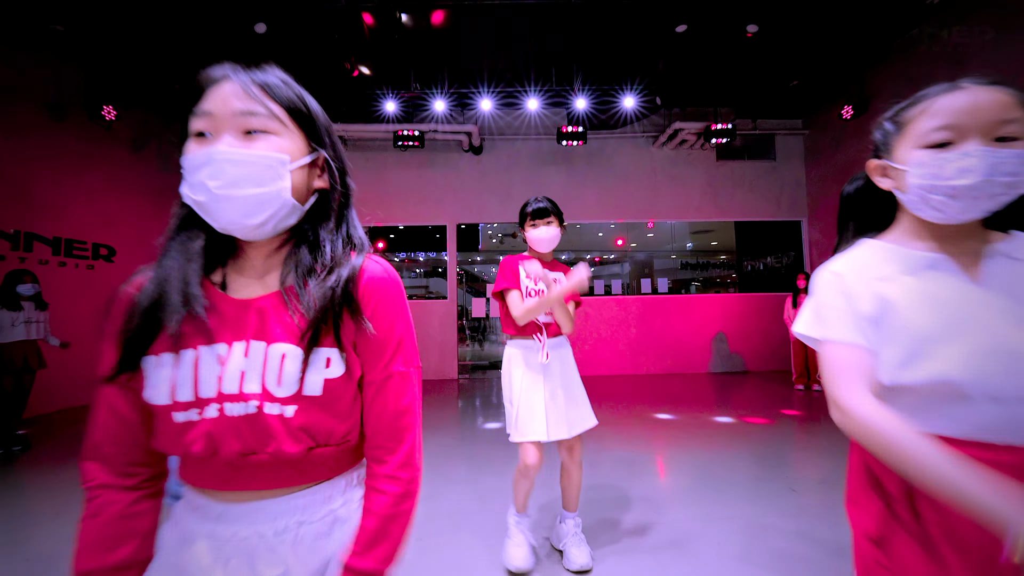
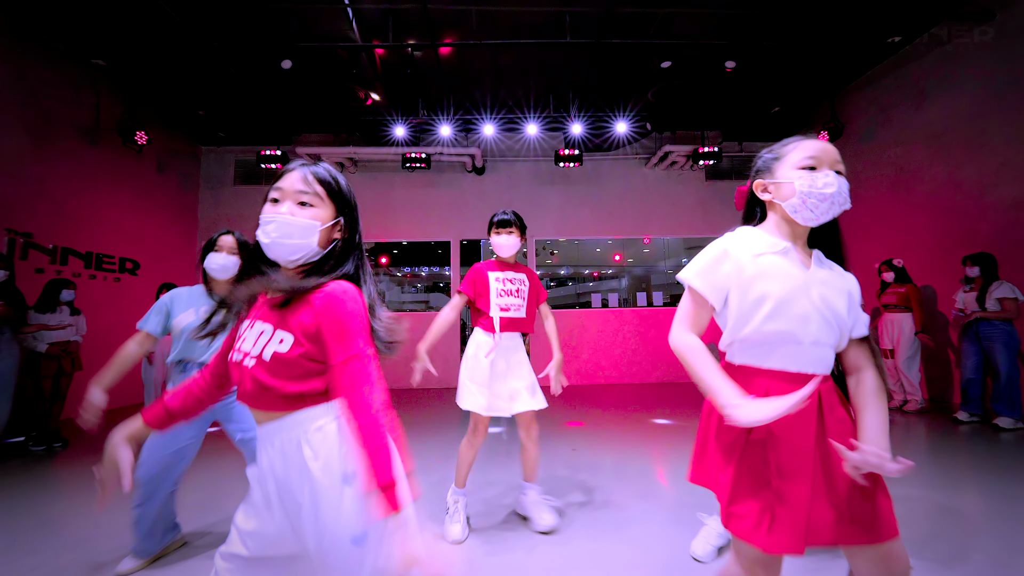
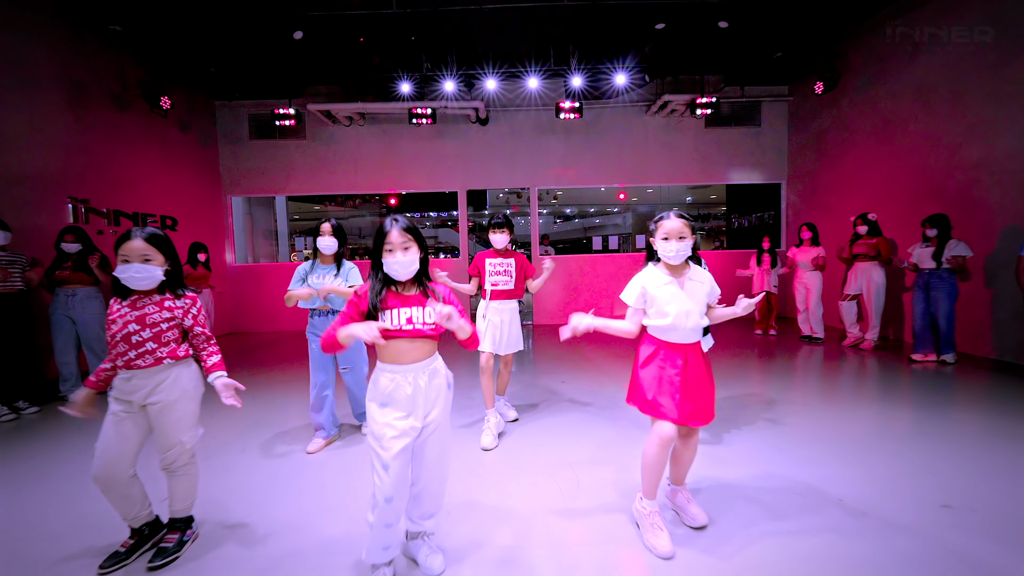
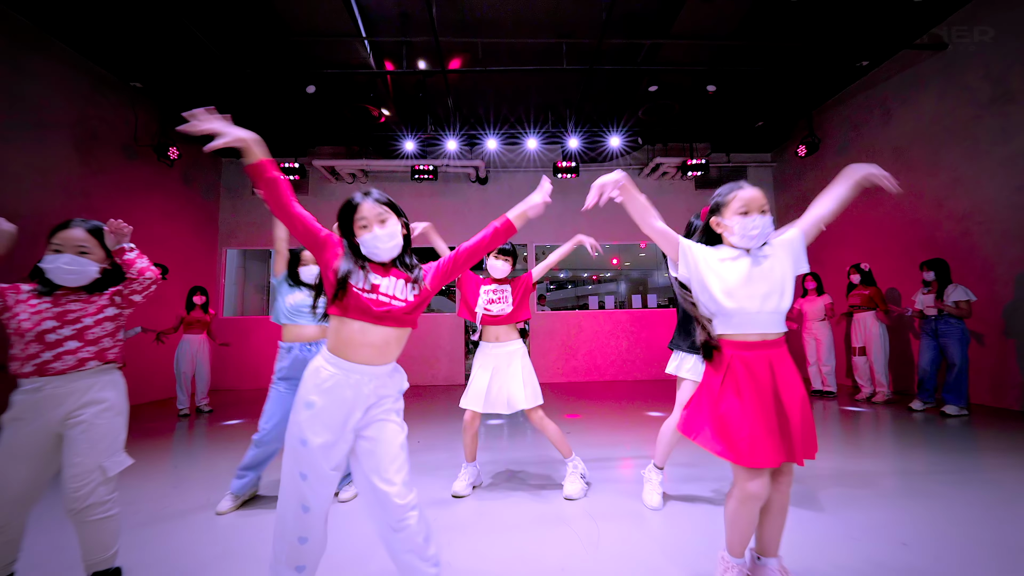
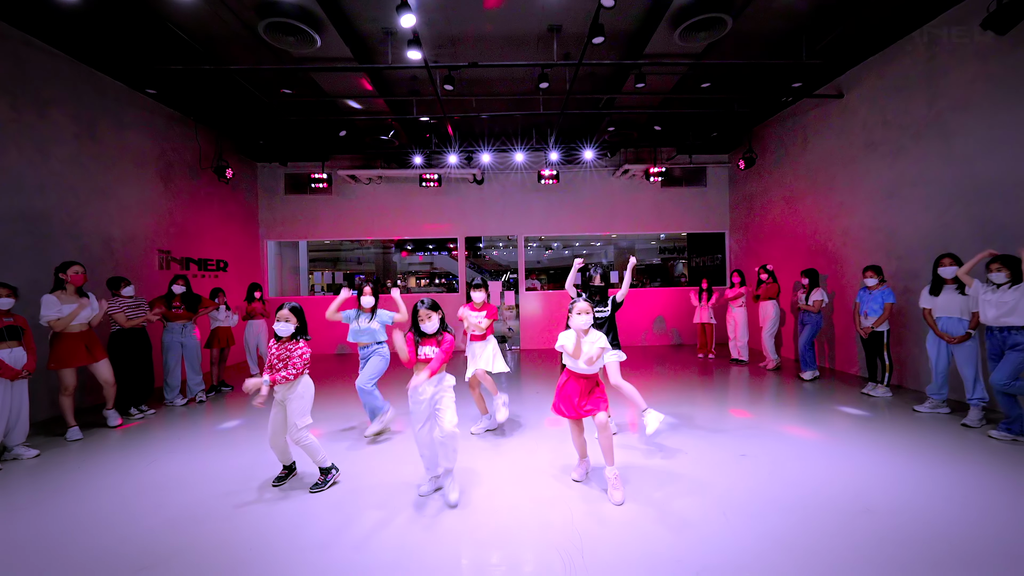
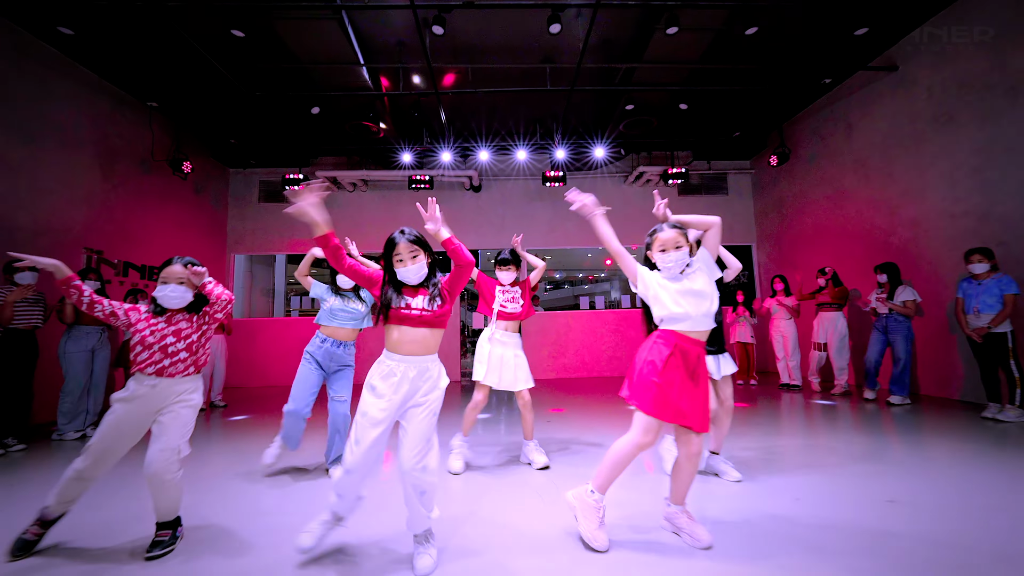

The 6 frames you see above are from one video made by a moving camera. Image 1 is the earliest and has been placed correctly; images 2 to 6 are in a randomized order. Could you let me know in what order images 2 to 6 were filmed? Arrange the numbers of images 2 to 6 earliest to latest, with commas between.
2, 4, 6, 5, 3
